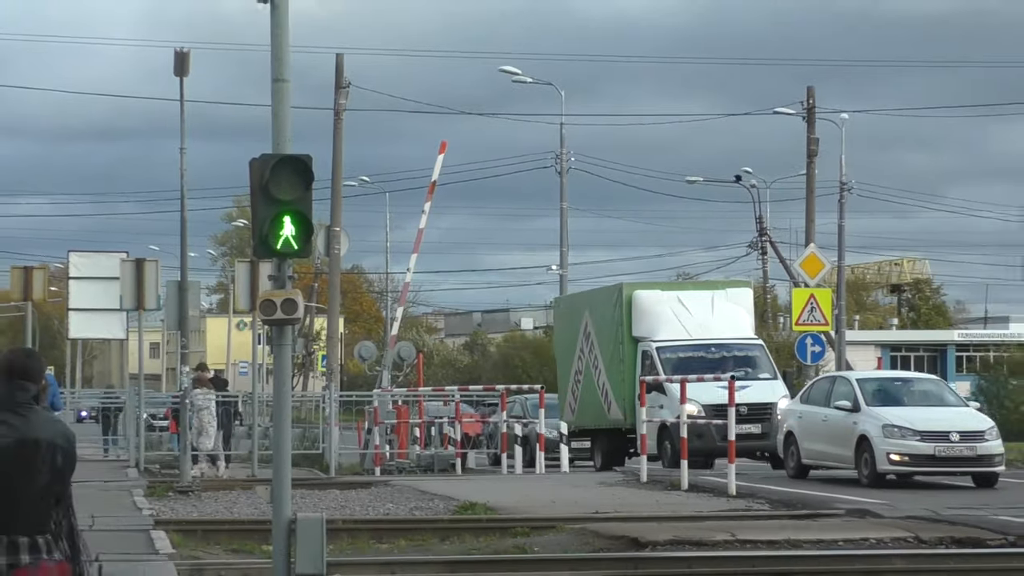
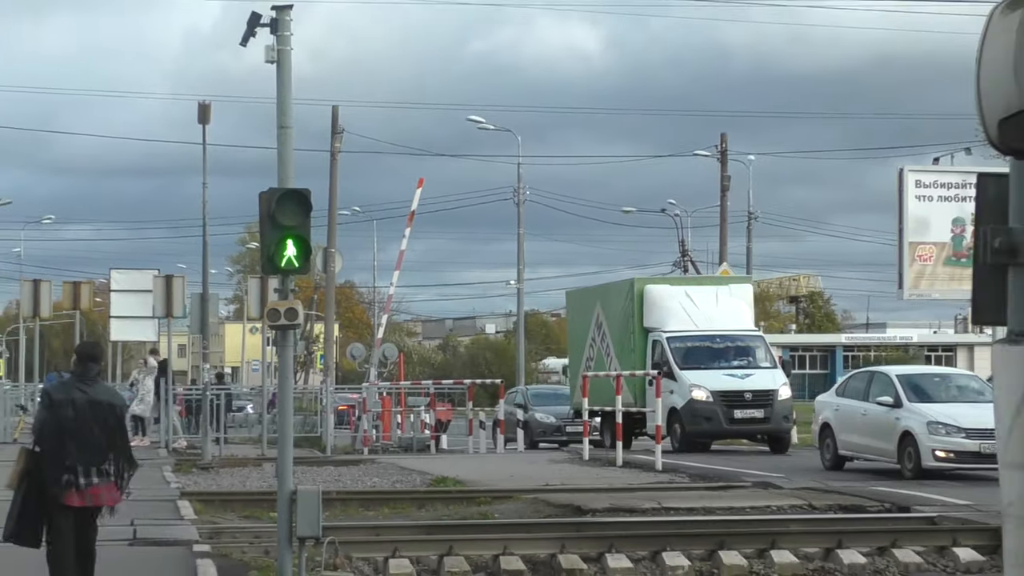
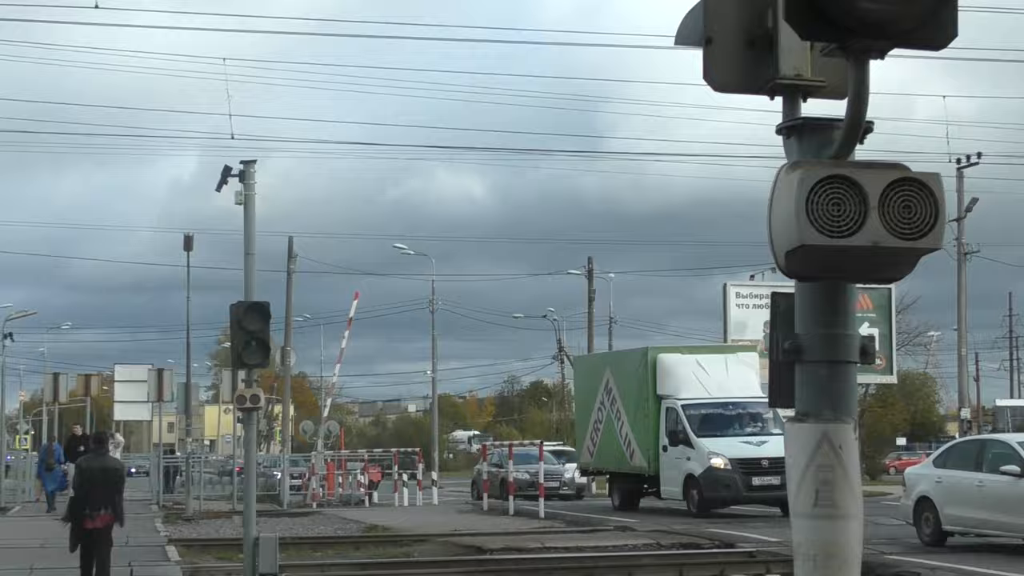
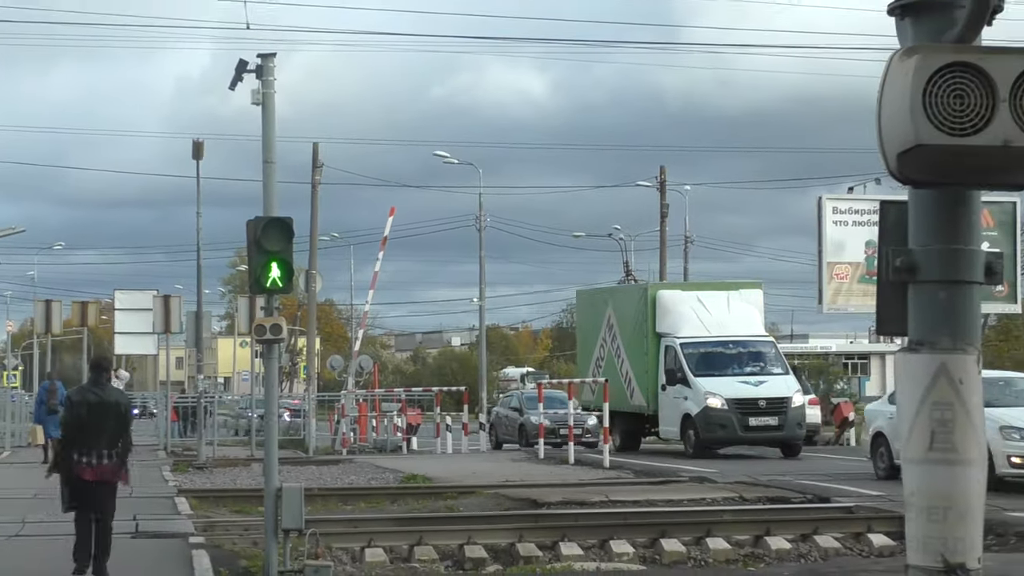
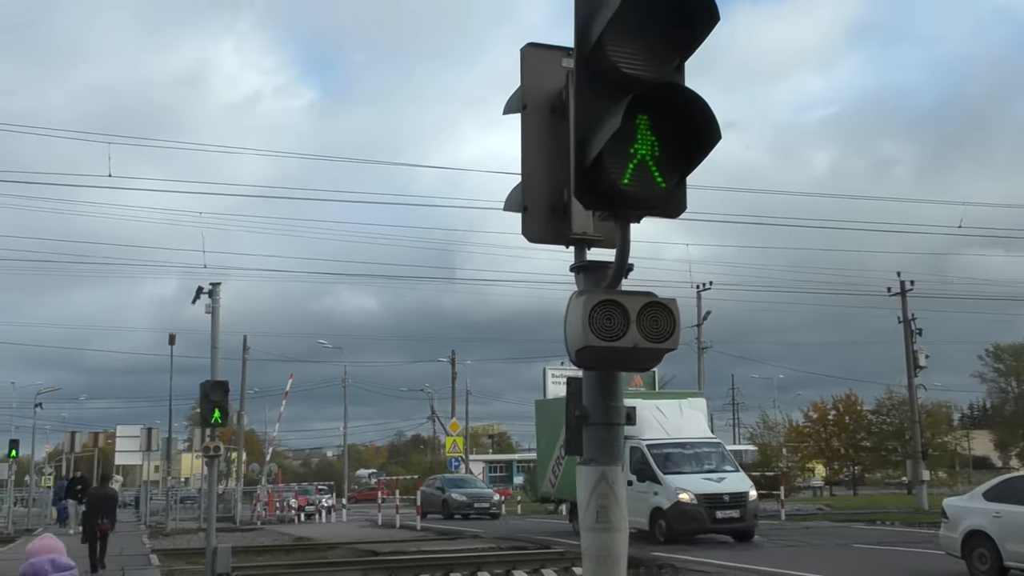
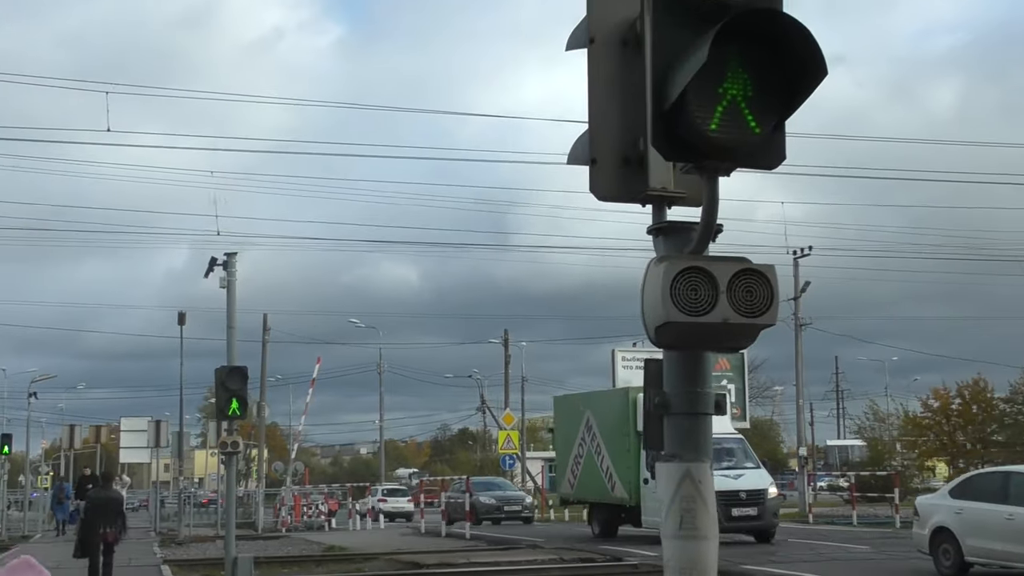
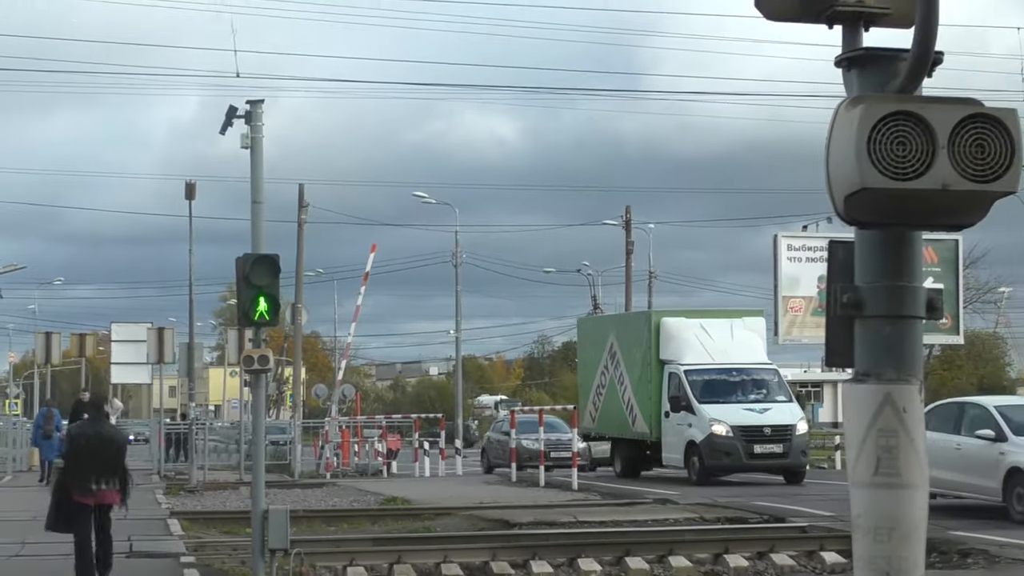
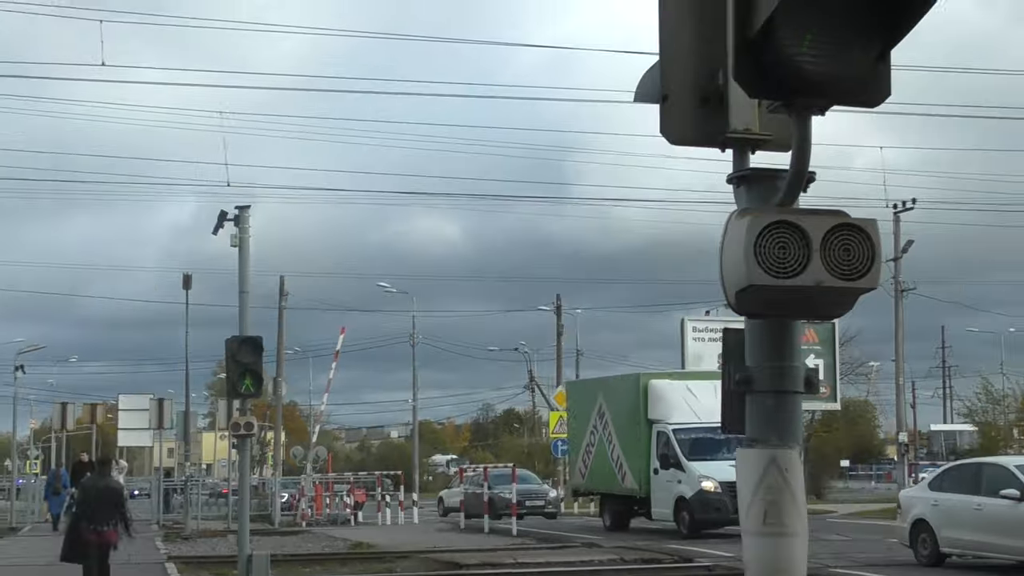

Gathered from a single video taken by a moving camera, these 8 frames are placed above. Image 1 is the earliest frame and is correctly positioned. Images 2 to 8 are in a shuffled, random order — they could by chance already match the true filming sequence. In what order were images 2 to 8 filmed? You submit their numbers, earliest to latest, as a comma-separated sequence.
2, 4, 7, 3, 8, 6, 5
